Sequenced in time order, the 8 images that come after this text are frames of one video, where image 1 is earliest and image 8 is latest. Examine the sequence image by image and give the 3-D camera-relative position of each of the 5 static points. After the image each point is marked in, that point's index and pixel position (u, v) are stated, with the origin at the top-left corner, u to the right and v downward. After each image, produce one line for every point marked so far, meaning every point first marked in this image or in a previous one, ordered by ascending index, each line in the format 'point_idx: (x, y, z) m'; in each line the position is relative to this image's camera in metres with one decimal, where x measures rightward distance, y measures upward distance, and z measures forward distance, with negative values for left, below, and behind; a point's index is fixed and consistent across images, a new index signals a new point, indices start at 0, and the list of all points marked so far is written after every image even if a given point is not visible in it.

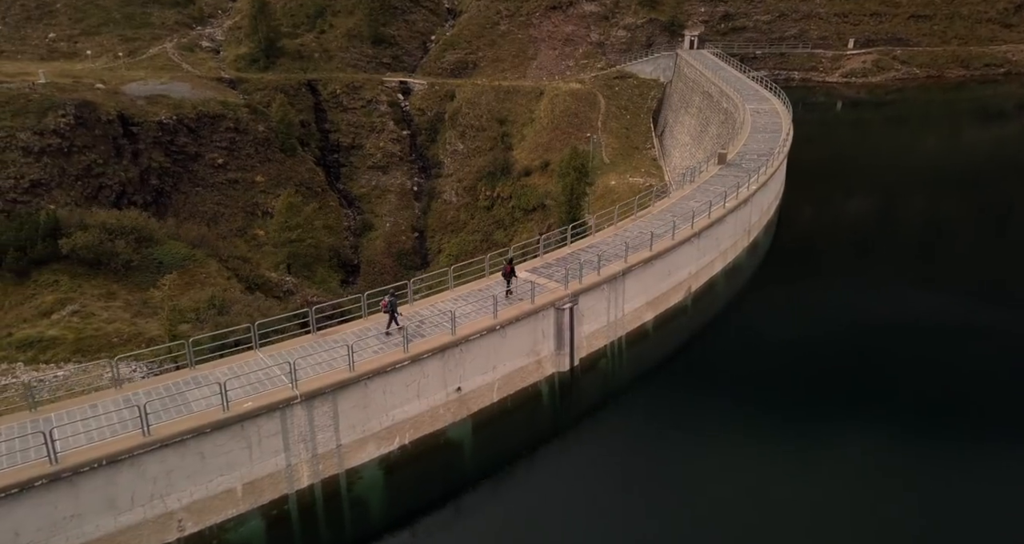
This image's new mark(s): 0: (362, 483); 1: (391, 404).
0: (-3.8, -5.4, +18.9) m
1: (-3.1, -3.4, +19.1) m
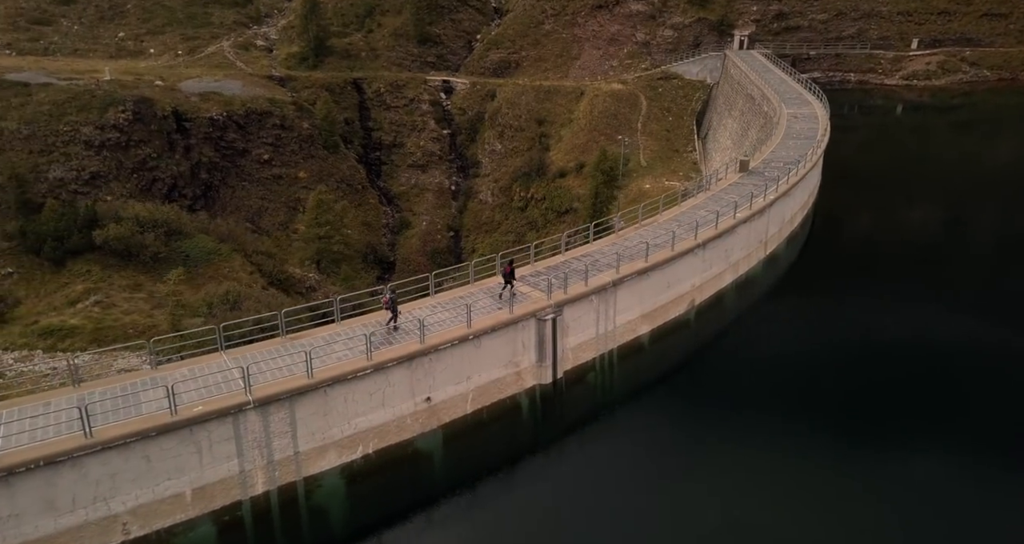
0: (-4.8, -5.6, +18.9) m
1: (-4.0, -3.6, +19.0) m
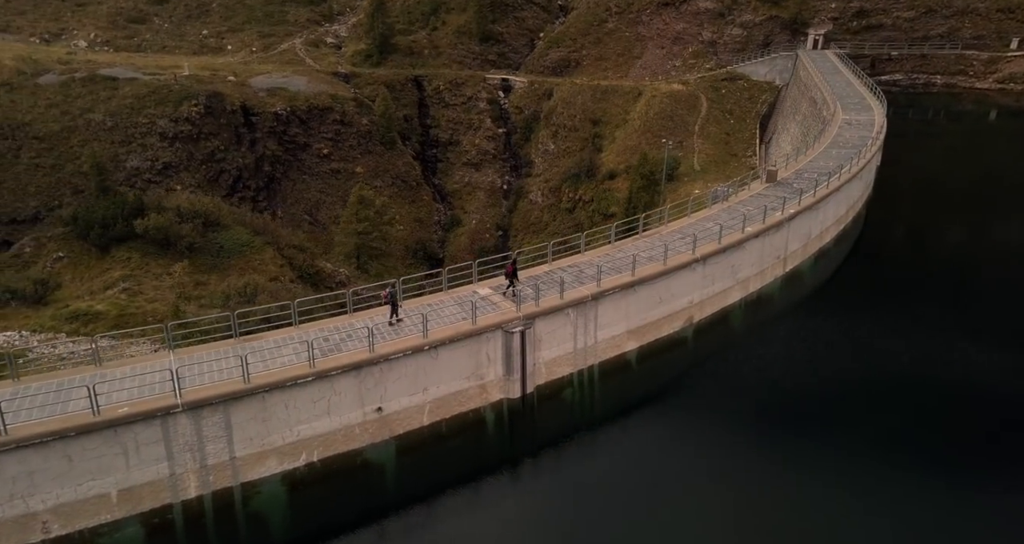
0: (-6.3, -5.7, +18.8) m
1: (-5.4, -3.7, +18.8) m
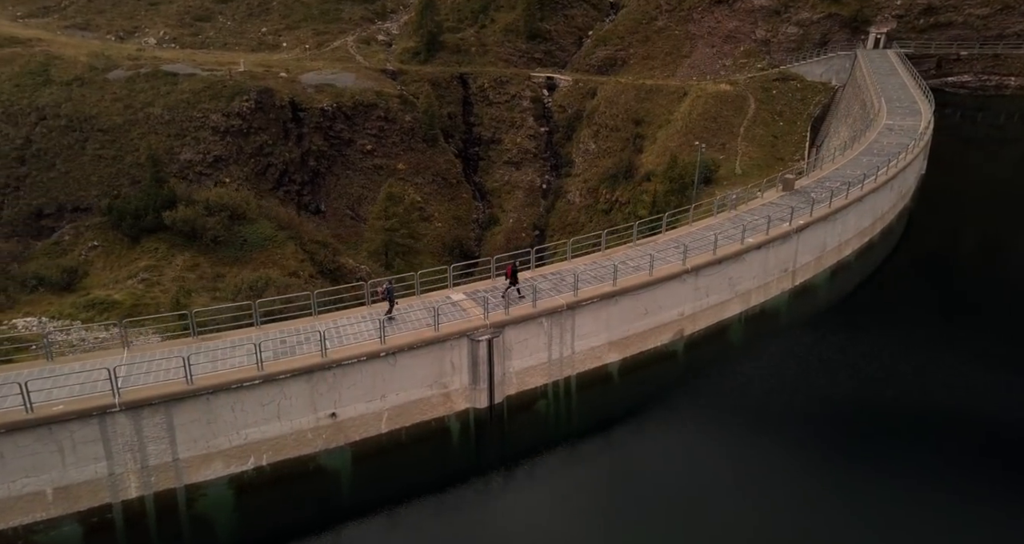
0: (-7.6, -5.7, +18.7) m
1: (-6.7, -3.8, +18.7) m
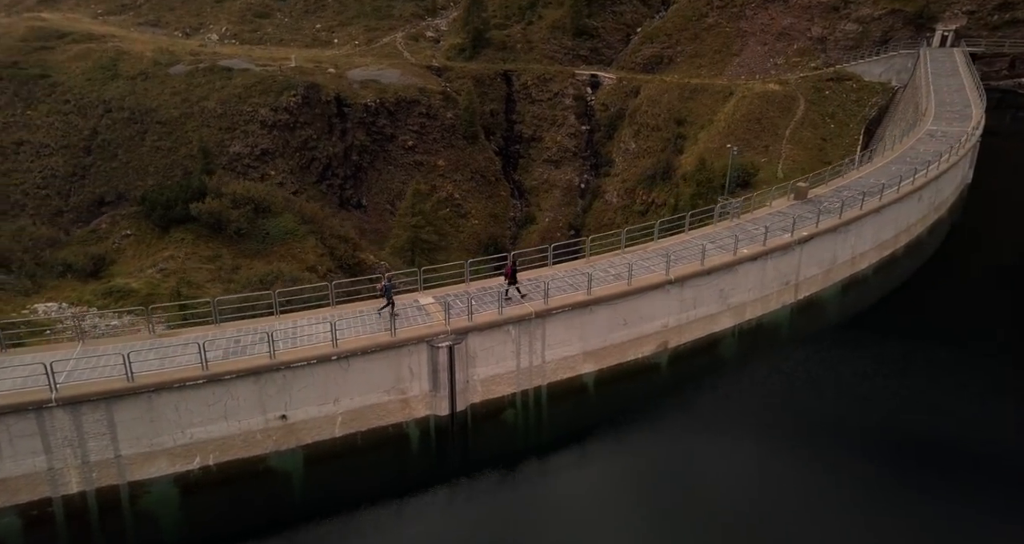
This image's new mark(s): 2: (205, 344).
0: (-9.0, -5.6, +18.8) m
1: (-8.0, -3.7, +18.6) m
2: (-8.0, -1.9, +19.6) m
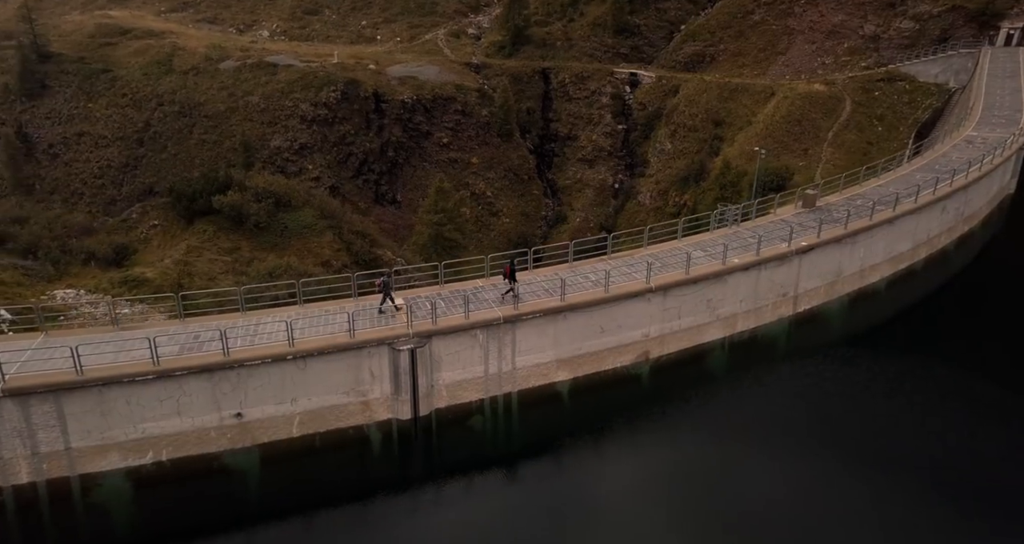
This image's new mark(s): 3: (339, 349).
0: (-10.3, -5.5, +18.8) m
1: (-9.2, -3.6, +18.6) m
2: (-9.1, -1.8, +19.5) m
3: (-4.6, -2.0, +19.8) m
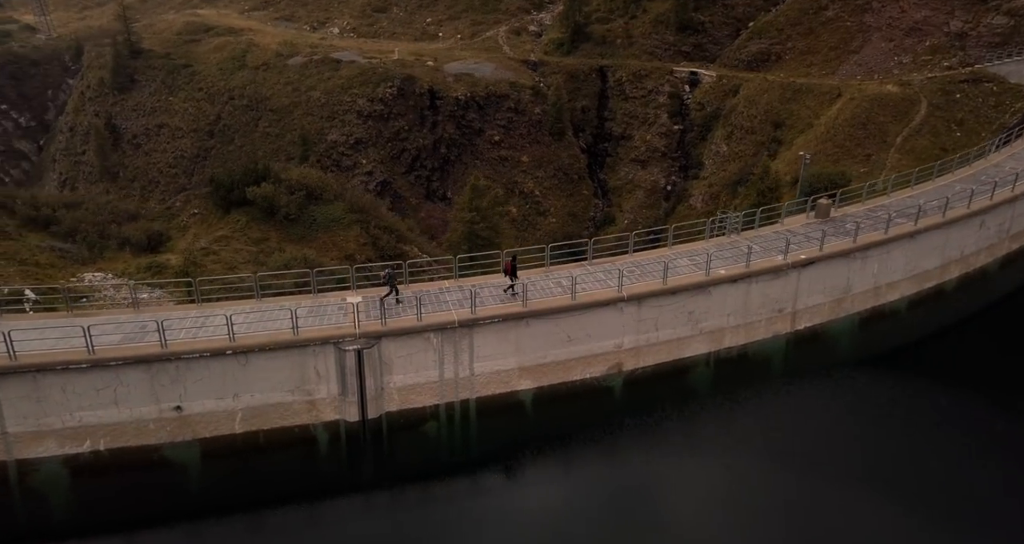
0: (-11.8, -5.1, +18.8) m
1: (-10.7, -3.3, +18.5) m
2: (-10.4, -1.4, +19.4) m
3: (-5.9, -1.9, +19.2) m
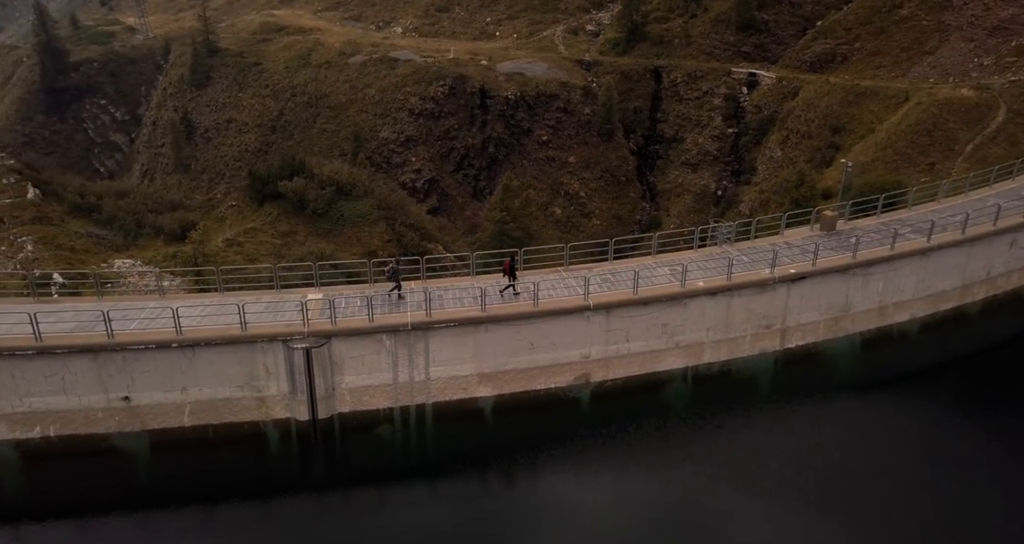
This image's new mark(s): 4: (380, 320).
0: (-13.2, -4.8, +19.1) m
1: (-12.1, -2.9, +18.6) m
2: (-11.6, -1.1, +19.5) m
3: (-7.2, -1.7, +18.9) m
4: (-3.4, -1.2, +19.5) m
